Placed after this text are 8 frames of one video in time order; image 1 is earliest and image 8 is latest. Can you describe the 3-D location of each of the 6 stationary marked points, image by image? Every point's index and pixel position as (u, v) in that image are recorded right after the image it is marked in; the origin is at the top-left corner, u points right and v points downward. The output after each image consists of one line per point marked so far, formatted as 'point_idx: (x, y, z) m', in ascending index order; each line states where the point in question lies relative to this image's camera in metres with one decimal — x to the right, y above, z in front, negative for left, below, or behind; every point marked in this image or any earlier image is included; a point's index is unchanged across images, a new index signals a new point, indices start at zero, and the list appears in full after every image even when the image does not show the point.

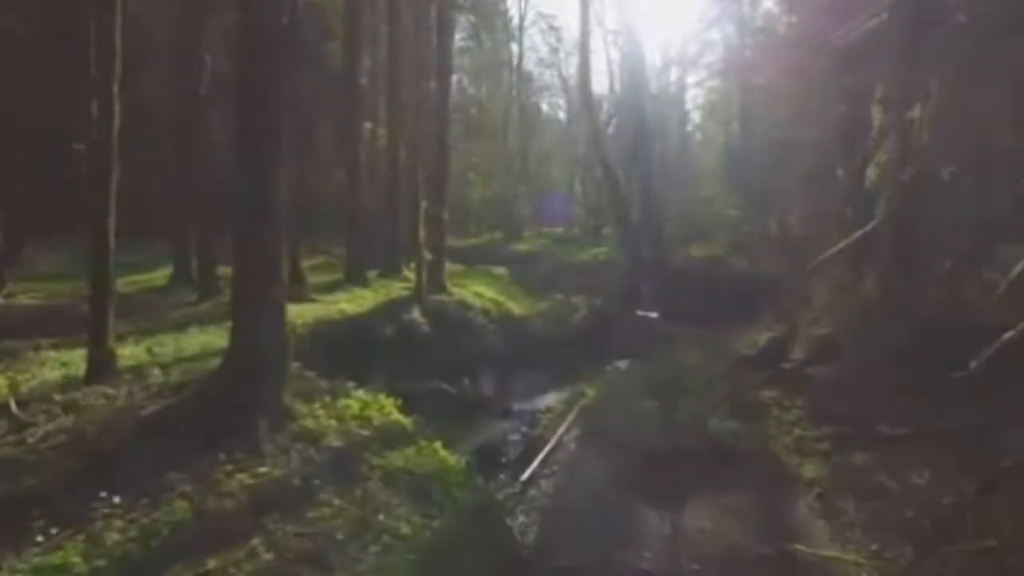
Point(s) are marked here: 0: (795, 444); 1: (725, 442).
0: (+4.9, -2.7, +15.4) m
1: (+3.8, -2.7, +15.7) m
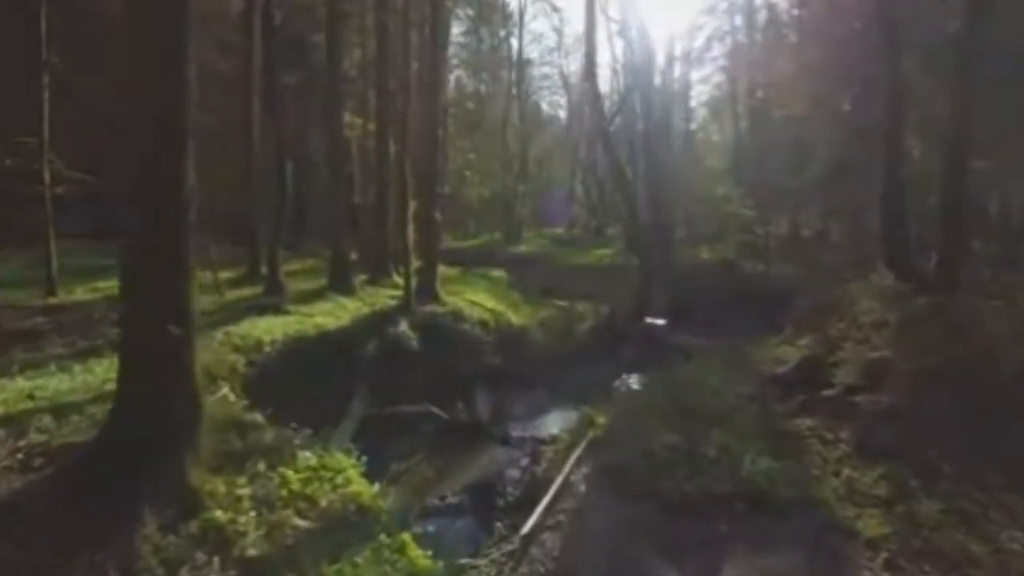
0: (+4.9, -3.0, +13.0) m
1: (+3.7, -2.9, +13.3) m
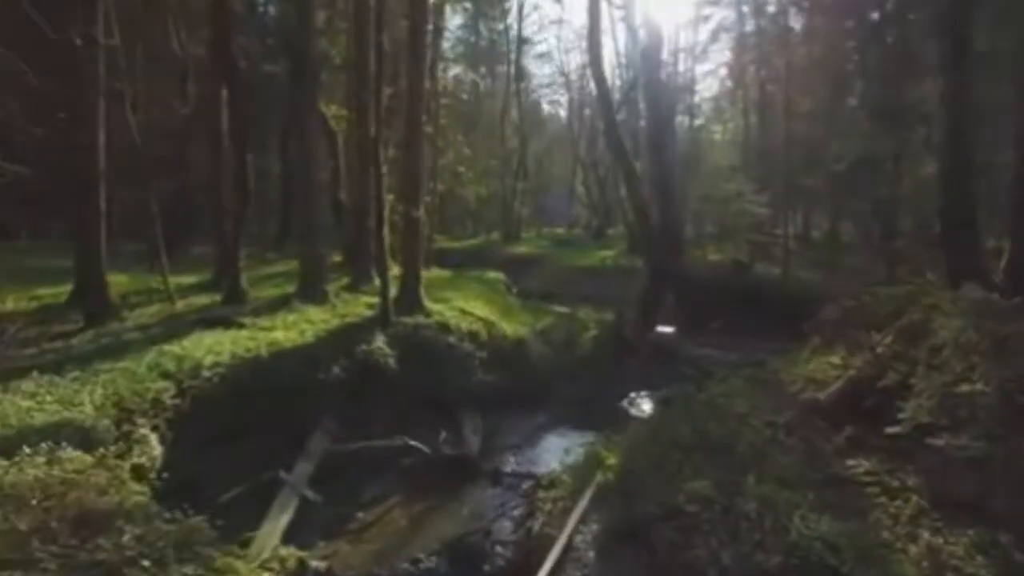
0: (+4.8, -3.1, +10.1) m
1: (+3.6, -3.1, +10.4) m
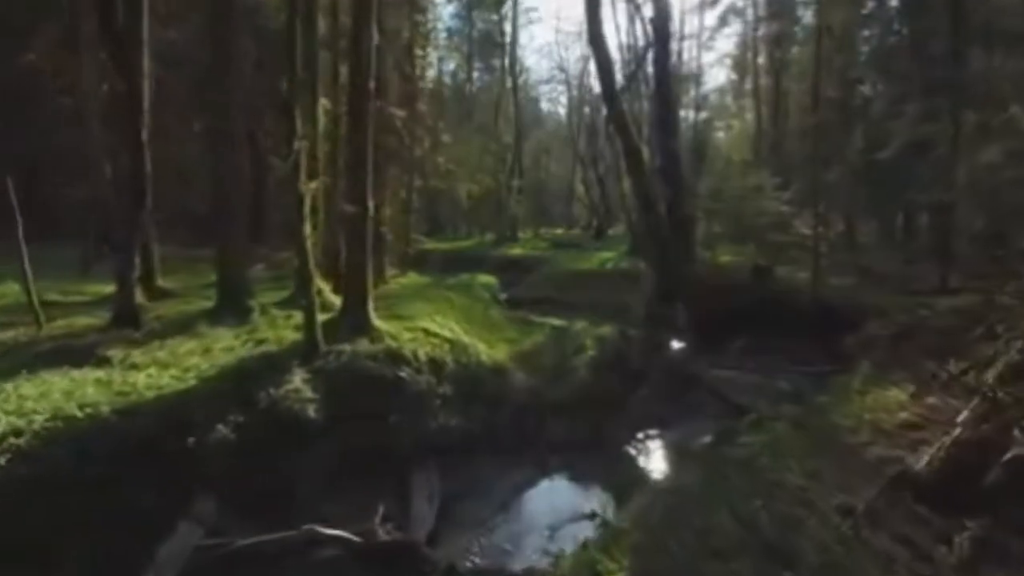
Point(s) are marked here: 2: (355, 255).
0: (+4.3, -3.4, +5.4) m
1: (+3.1, -3.4, +5.7) m
2: (-3.0, +0.6, +16.9) m
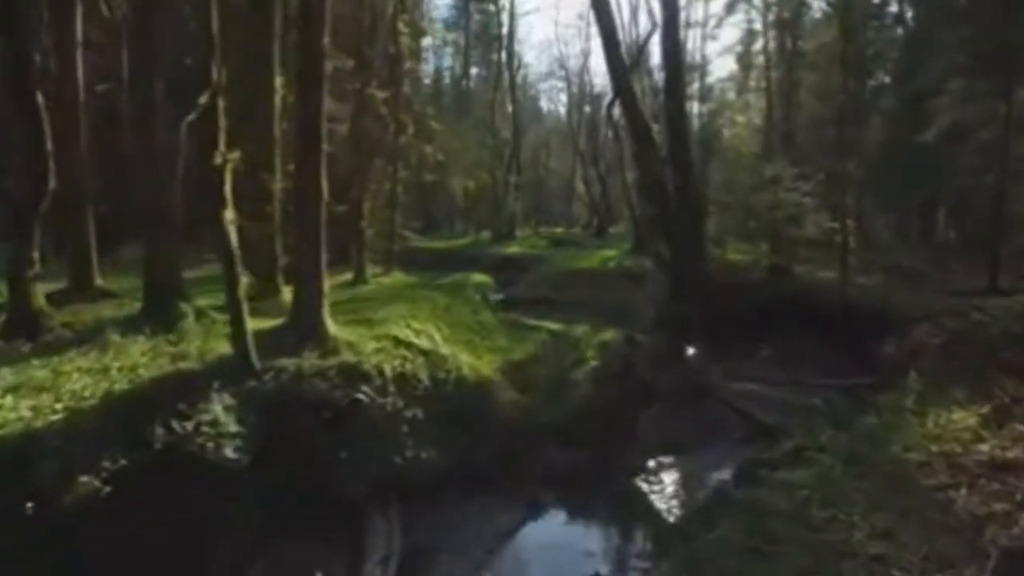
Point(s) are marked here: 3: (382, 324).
0: (+4.1, -3.4, +2.4) m
1: (+2.9, -3.4, +2.7) m
2: (-3.2, +0.6, +14.0) m
3: (-2.5, -0.7, +17.2) m
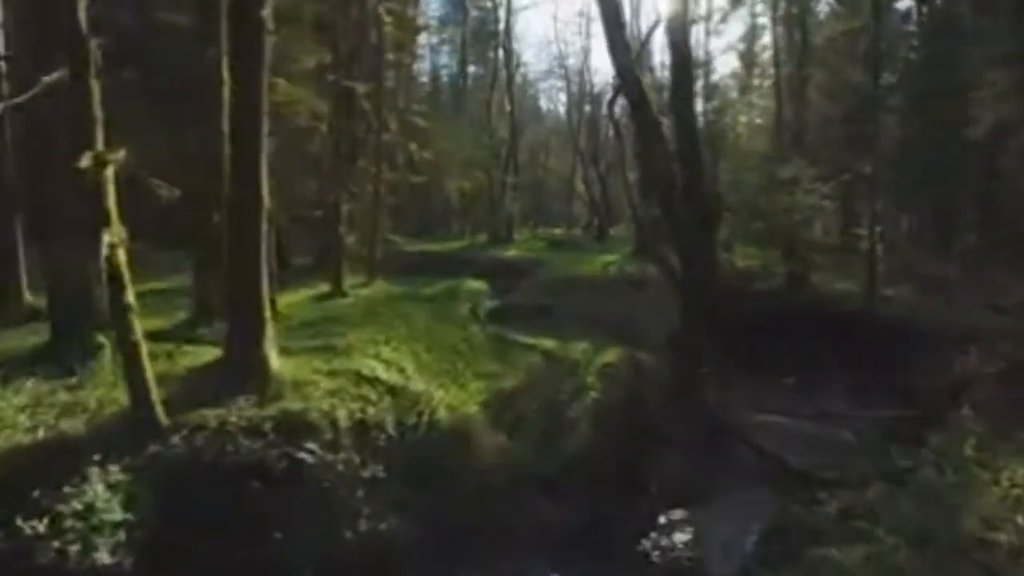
0: (+3.8, -3.8, -0.1) m
1: (+2.7, -3.8, +0.2) m
2: (-3.4, +0.2, +11.4) m
3: (-2.8, -1.1, +14.7) m
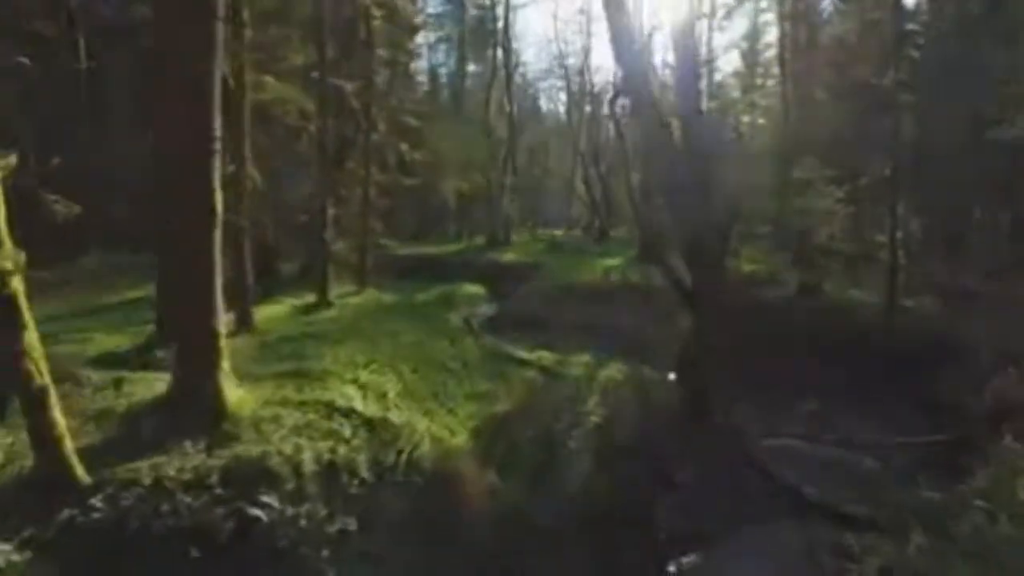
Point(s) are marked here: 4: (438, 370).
0: (+3.7, -4.1, -1.6) m
1: (+2.6, -4.0, -1.3) m
2: (-3.5, 0.0, +10.0) m
3: (-2.9, -1.3, +13.2) m
4: (-1.2, -1.6, +17.2) m
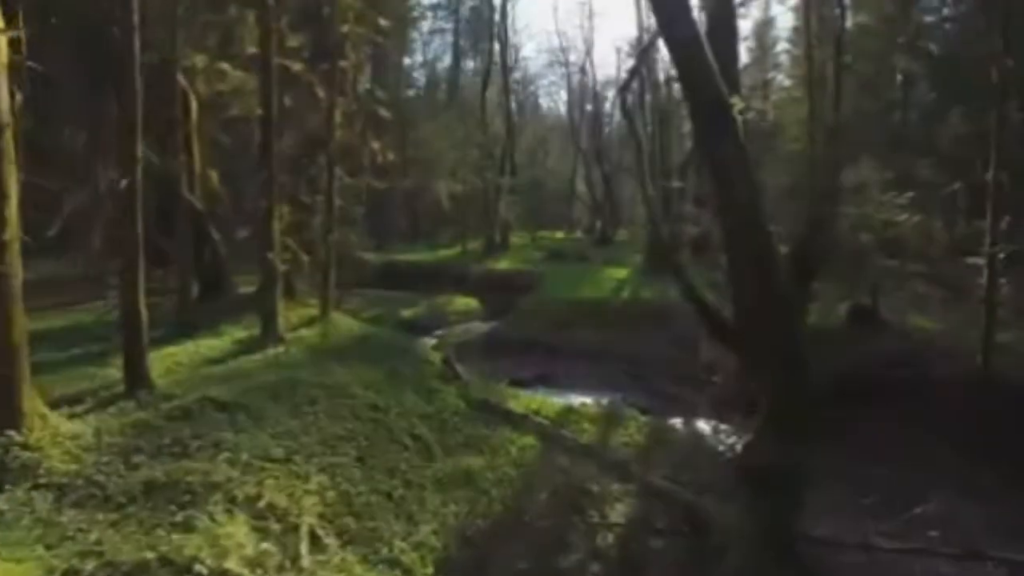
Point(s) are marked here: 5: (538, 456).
0: (+3.6, -4.7, -6.3) m
1: (+2.4, -4.7, -6.0) m
2: (-3.7, -0.7, +5.2) m
3: (-3.0, -2.0, +8.5) m
4: (-1.4, -2.3, +12.4) m
5: (+0.3, -2.6, +13.5) m
